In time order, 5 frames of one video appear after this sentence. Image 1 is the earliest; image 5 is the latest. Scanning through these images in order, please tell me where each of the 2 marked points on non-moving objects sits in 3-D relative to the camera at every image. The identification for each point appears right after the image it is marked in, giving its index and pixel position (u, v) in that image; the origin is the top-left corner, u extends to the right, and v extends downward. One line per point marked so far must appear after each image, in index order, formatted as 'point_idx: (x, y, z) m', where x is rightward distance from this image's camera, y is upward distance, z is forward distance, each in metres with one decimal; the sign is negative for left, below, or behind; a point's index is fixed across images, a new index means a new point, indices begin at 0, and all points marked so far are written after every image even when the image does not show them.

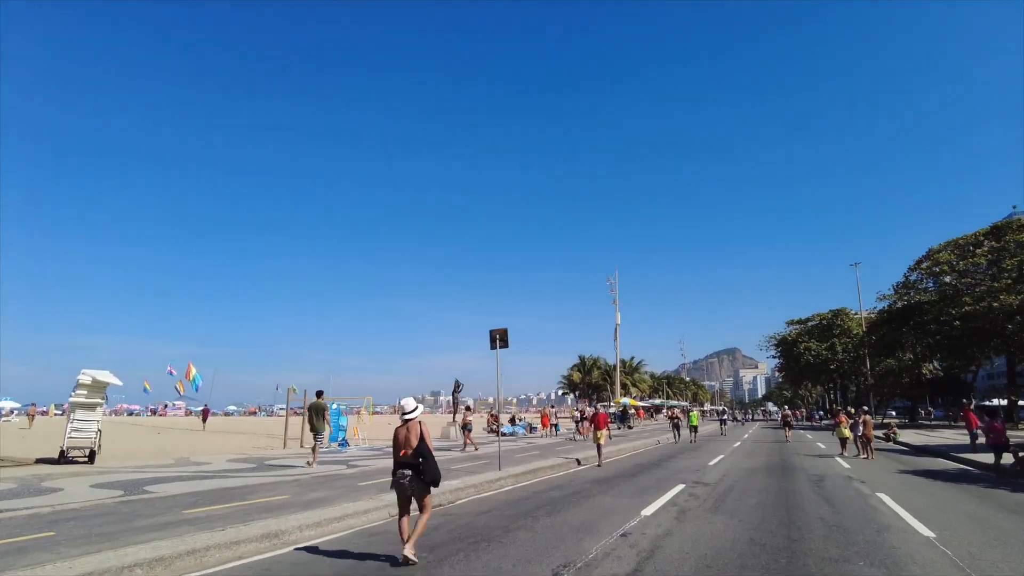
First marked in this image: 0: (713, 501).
0: (+3.5, -3.8, +10.7) m
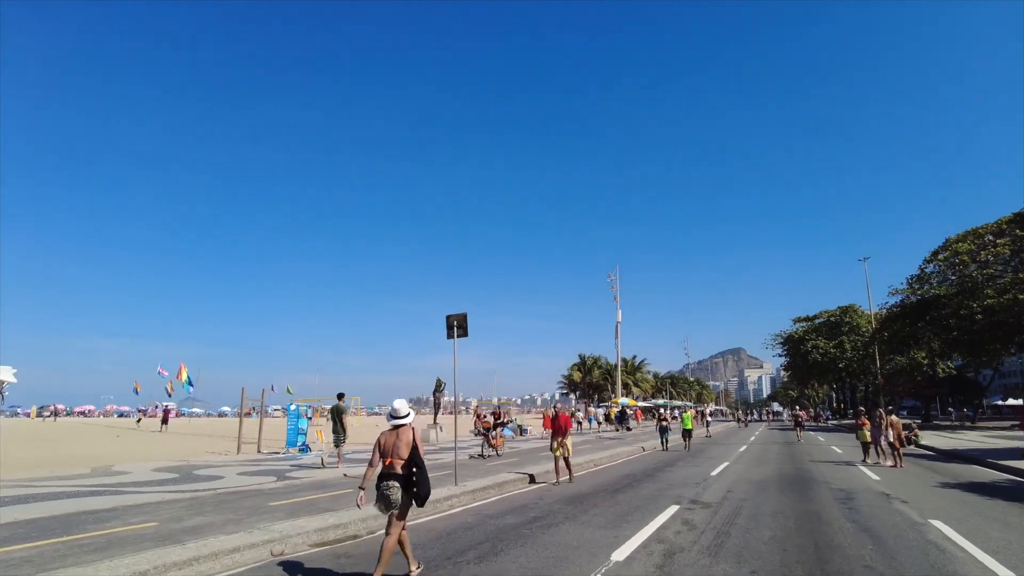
0: (+2.6, -3.2, +8.0) m
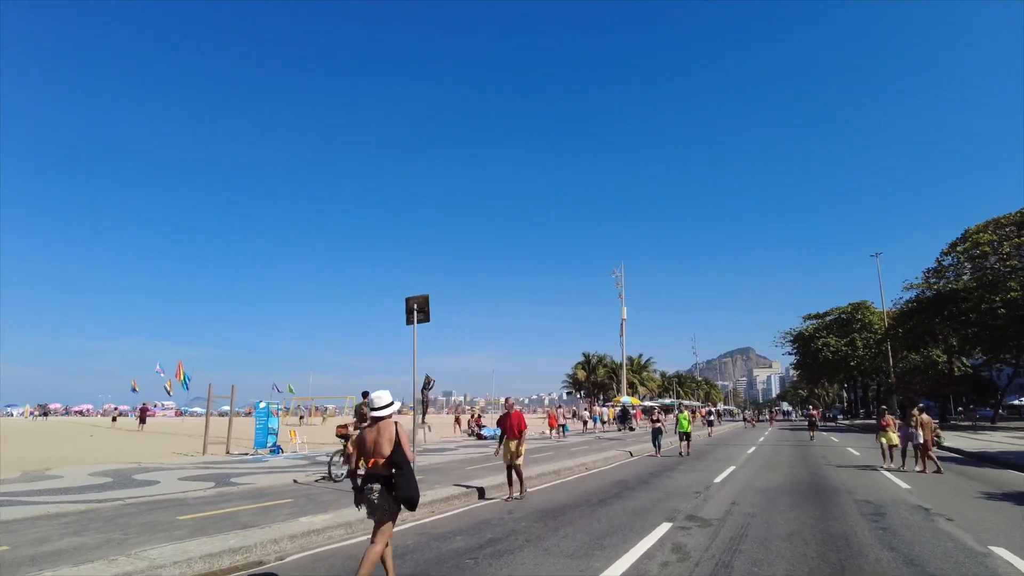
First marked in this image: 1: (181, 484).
0: (+2.0, -2.8, +6.1) m
1: (-7.3, -4.3, +13.5) m
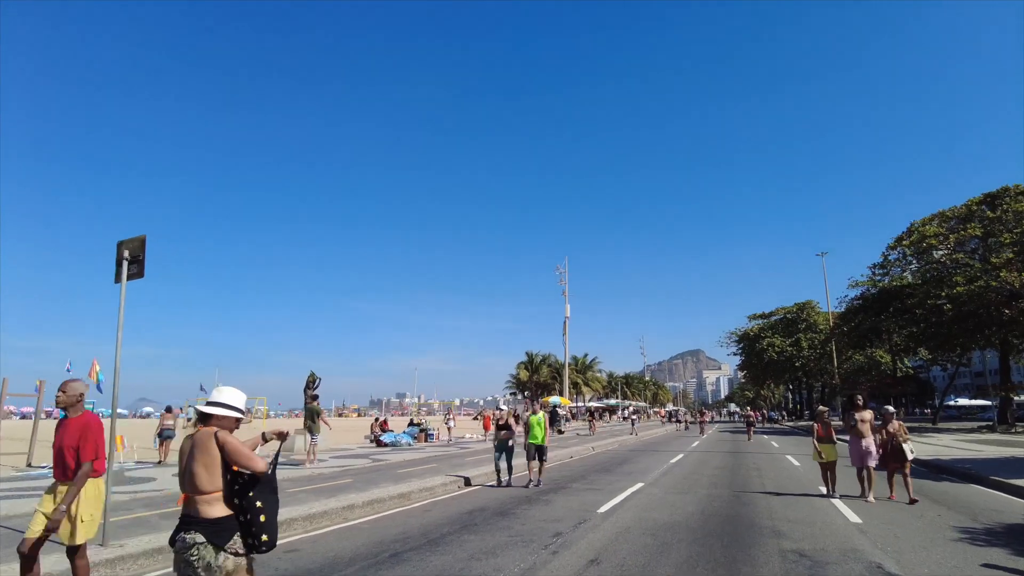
0: (-0.6, -2.0, +2.1) m
1: (-10.4, -3.5, +8.9) m
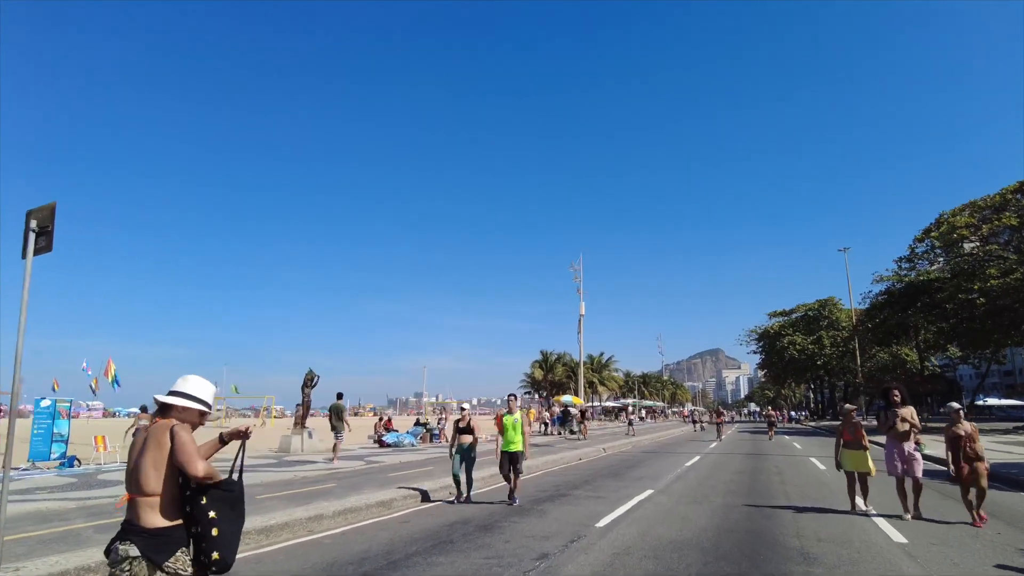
0: (-1.0, -1.8, +0.9) m
1: (-10.6, -3.2, +8.0) m
